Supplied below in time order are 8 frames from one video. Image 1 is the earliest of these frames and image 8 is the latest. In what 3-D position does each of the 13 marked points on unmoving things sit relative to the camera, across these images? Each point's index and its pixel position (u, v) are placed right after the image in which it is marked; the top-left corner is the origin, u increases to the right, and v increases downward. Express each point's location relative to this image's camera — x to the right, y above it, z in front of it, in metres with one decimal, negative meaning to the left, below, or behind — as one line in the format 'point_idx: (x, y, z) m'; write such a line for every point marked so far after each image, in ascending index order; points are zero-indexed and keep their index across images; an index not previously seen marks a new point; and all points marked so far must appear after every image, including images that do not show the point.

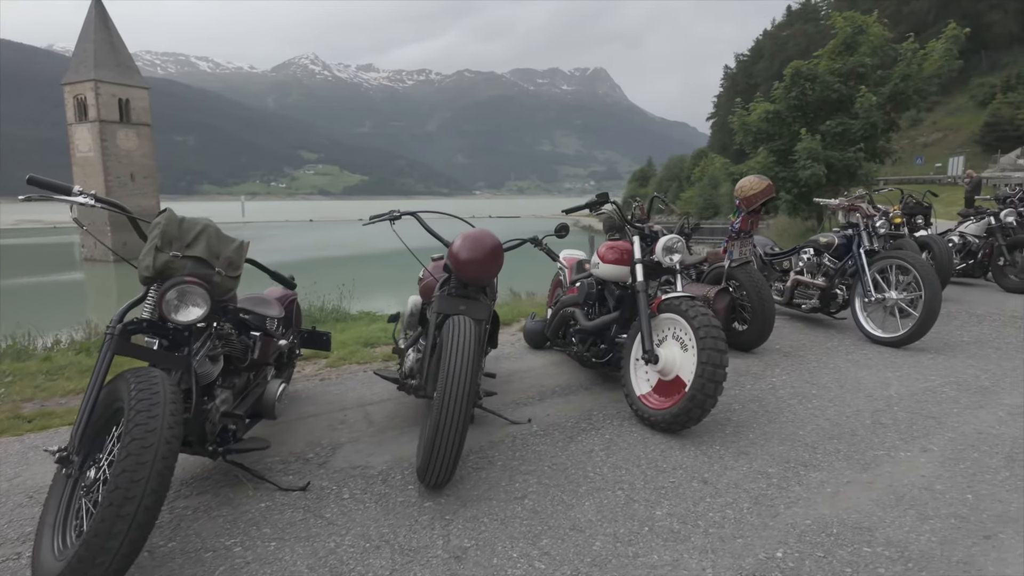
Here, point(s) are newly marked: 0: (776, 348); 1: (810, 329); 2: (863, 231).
0: (+2.3, -0.5, +5.2) m
1: (+3.0, -0.4, +5.9) m
2: (+3.3, +0.5, +5.5) m
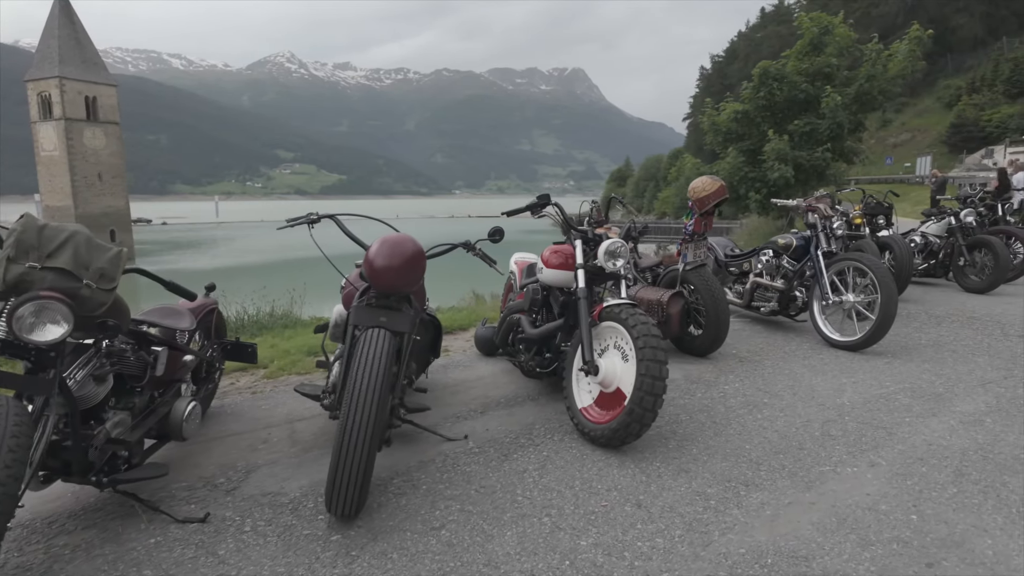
0: (+1.9, -0.6, +5.0) m
1: (+2.5, -0.4, +5.8) m
2: (+2.8, +0.5, +5.4) m
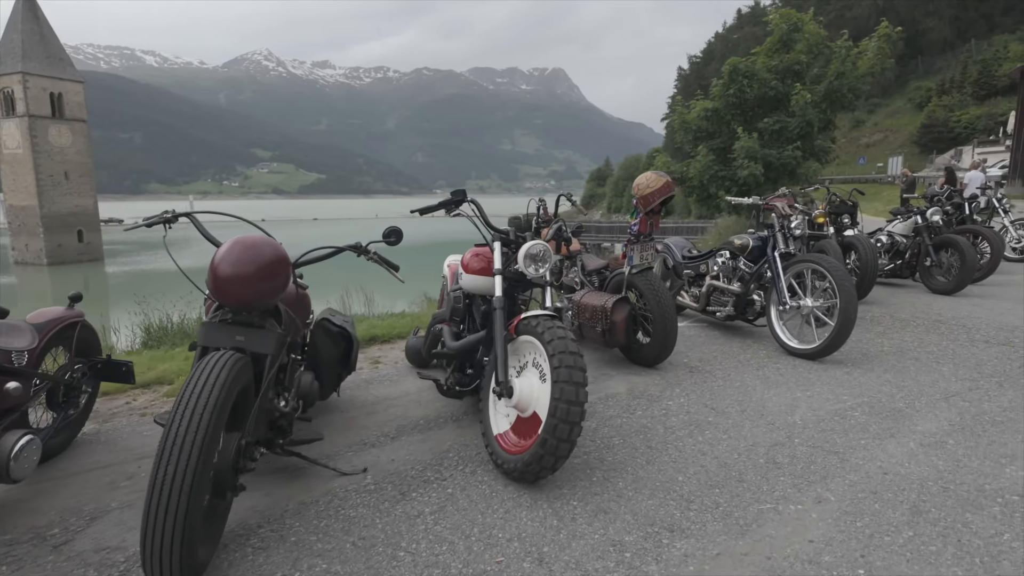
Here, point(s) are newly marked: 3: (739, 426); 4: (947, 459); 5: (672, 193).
0: (+1.4, -0.6, +4.7) m
1: (+2.0, -0.5, +5.5) m
2: (+2.3, +0.5, +5.1) m
3: (+1.3, -0.8, +3.4) m
4: (+2.1, -0.8, +2.9) m
5: (+1.2, +0.7, +4.3) m
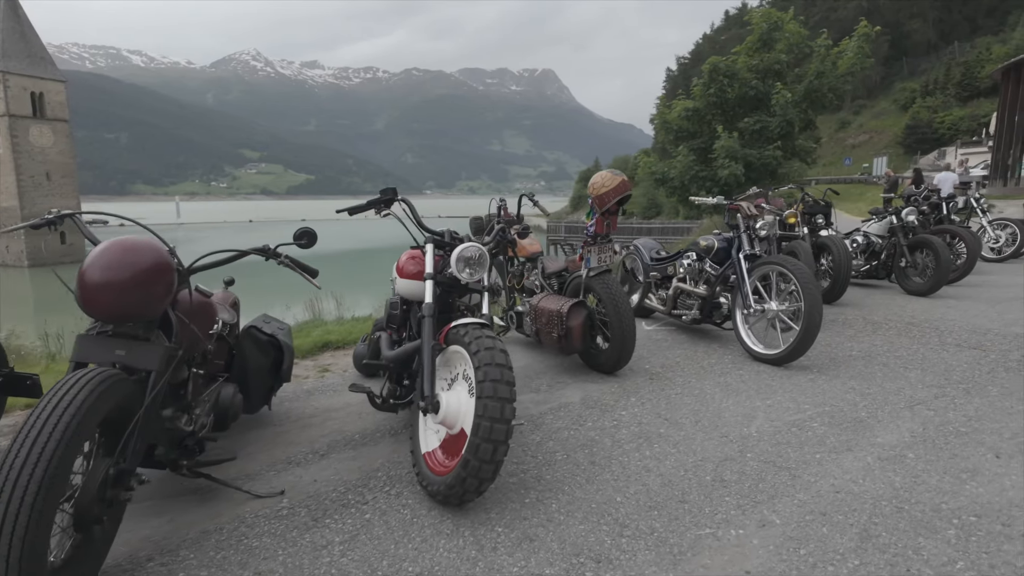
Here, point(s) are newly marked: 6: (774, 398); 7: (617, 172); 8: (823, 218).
0: (+1.0, -0.6, +4.5) m
1: (+1.6, -0.5, +5.3) m
2: (+1.9, +0.5, +4.9) m
3: (+1.0, -0.8, +3.2) m
4: (+1.8, -0.9, +2.7) m
5: (+0.8, +0.7, +4.1) m
6: (+1.7, -0.7, +3.8) m
7: (+0.7, +0.8, +4.1) m
8: (+3.9, +0.9, +7.3) m
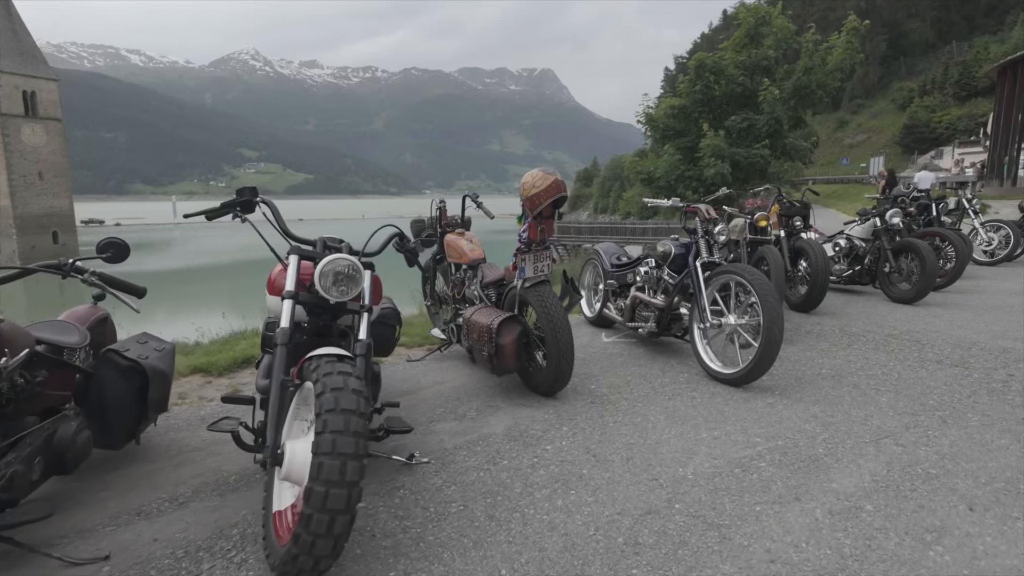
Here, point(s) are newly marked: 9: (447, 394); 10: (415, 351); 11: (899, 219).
0: (+0.5, -0.7, +4.0) m
1: (+1.1, -0.6, +4.8) m
2: (+1.4, +0.4, +4.4) m
3: (+0.5, -0.9, +2.7) m
4: (+1.3, -0.9, +2.2) m
5: (+0.3, +0.6, +3.6) m
6: (+1.2, -0.8, +3.3) m
7: (+0.2, +0.7, +3.6) m
8: (+3.4, +0.8, +6.8) m
9: (-0.4, -0.7, +4.1) m
10: (-0.9, -0.6, +5.2) m
11: (+4.7, +0.8, +7.1) m
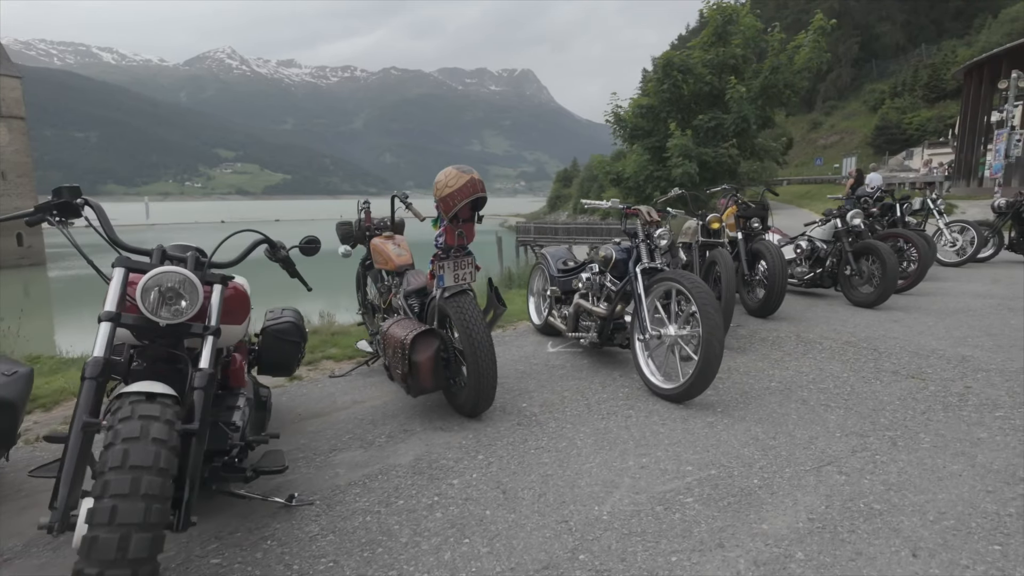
0: (0.0, -0.8, +3.7) m
1: (+0.6, -0.6, +4.5) m
2: (+0.9, +0.3, +4.1) m
3: (0.0, -1.0, +2.4) m
4: (+0.9, -1.0, +1.9) m
5: (-0.2, +0.5, +3.3) m
6: (+0.7, -0.9, +3.0) m
7: (-0.2, +0.7, +3.3) m
8: (+2.8, +0.7, +6.6) m
9: (-0.9, -0.8, +3.7) m
10: (-1.4, -0.6, +4.8) m
11: (+4.1, +0.8, +6.9) m
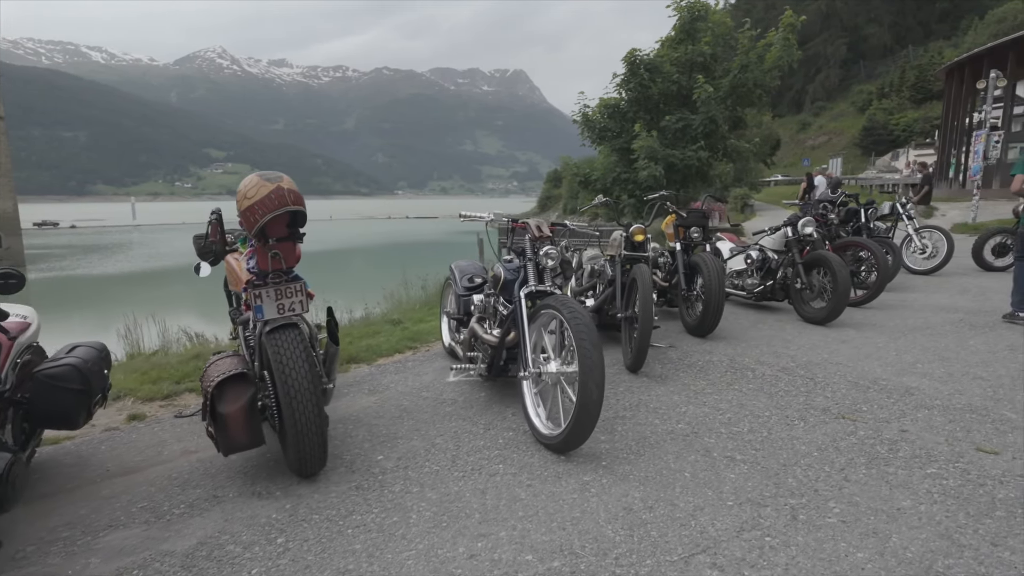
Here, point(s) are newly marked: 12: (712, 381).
0: (-0.8, -0.9, +3.1) m
1: (-0.2, -0.8, +3.9) m
2: (+0.1, +0.2, +3.5) m
3: (-0.8, -1.1, +1.8) m
4: (+0.1, -1.2, +1.3) m
5: (-1.0, +0.4, +2.7) m
6: (-0.1, -1.0, +2.4) m
7: (-1.0, +0.5, +2.7) m
8: (+1.9, +0.6, +6.0) m
9: (-1.7, -1.0, +3.1) m
10: (-2.2, -0.8, +4.2) m
11: (+3.2, +0.6, +6.4) m
12: (+1.5, -0.7, +4.4) m
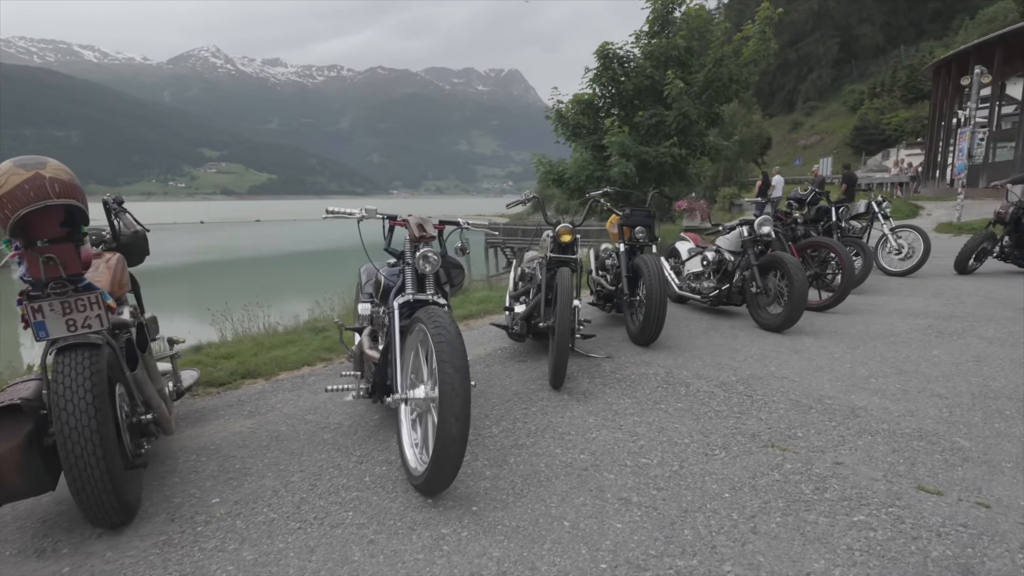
0: (-1.4, -1.0, +2.6) m
1: (-0.8, -0.9, +3.4) m
2: (-0.5, +0.1, +3.0) m
3: (-1.4, -1.2, +1.3) m
4: (-0.5, -1.2, +0.8) m
5: (-1.6, +0.3, +2.2) m
6: (-0.7, -1.1, +1.9) m
7: (-1.7, +0.5, +2.2) m
8: (+1.3, +0.5, +5.5) m
9: (-2.4, -1.0, +2.6) m
10: (-2.9, -0.8, +3.7) m
11: (+2.6, +0.6, +5.9) m
12: (+0.8, -0.7, +3.9) m
